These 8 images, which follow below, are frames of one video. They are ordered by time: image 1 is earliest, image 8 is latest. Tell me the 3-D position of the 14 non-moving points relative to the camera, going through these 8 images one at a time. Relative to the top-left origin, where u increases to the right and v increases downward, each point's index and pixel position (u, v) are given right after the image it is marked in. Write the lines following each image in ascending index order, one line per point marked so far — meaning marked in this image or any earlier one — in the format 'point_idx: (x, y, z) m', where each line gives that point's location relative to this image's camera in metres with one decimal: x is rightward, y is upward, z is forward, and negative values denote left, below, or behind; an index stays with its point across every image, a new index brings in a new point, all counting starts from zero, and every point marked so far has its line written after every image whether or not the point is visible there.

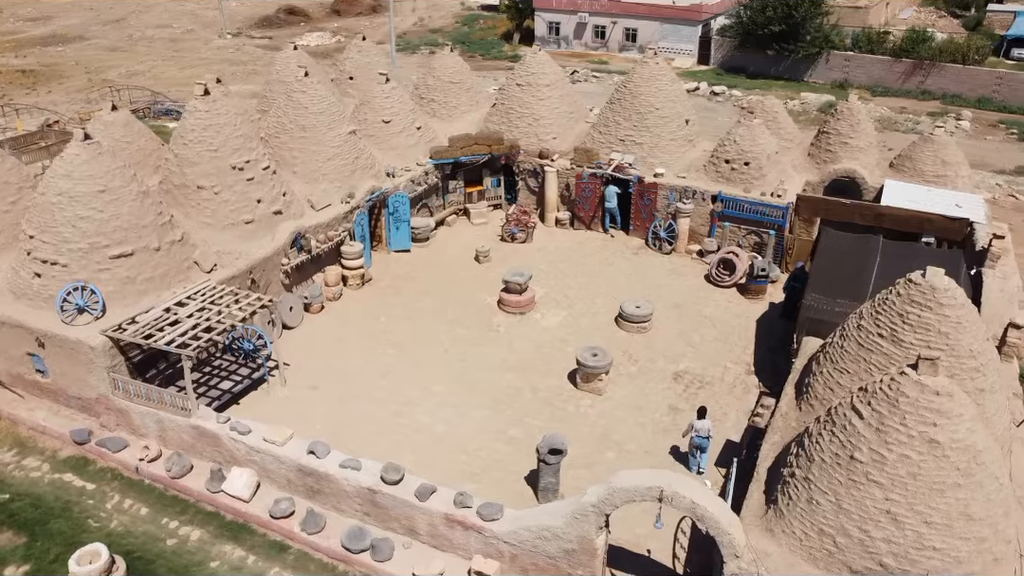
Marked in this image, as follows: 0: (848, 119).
0: (+7.1, +3.6, +16.1) m
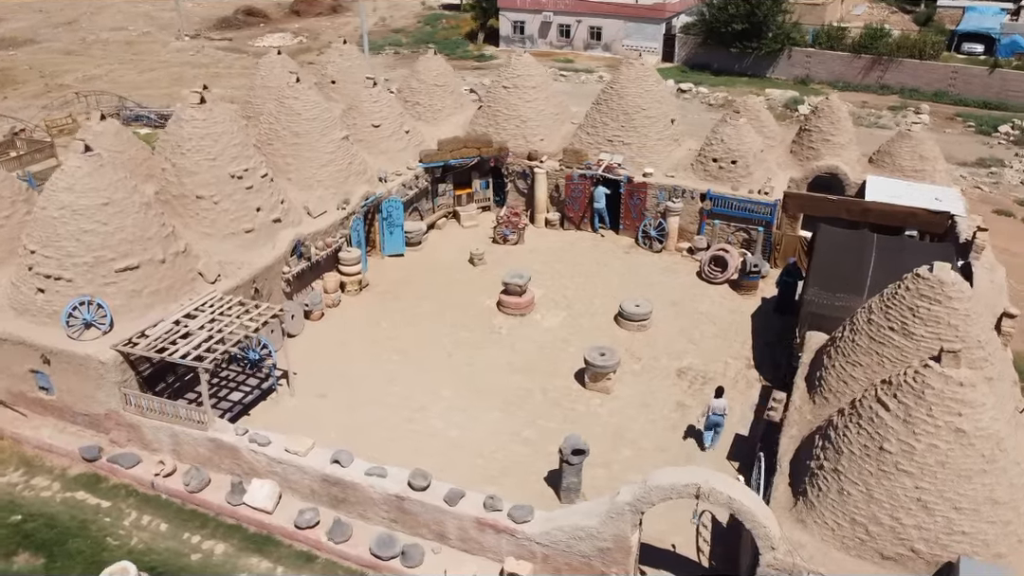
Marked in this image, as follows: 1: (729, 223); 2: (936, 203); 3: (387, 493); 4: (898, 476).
0: (+6.9, +3.7, +16.5) m
1: (+4.6, +1.4, +15.9) m
2: (+8.3, +1.7, +14.9) m
3: (-1.4, -2.3, +8.6) m
4: (+3.5, -1.7, +6.8) m
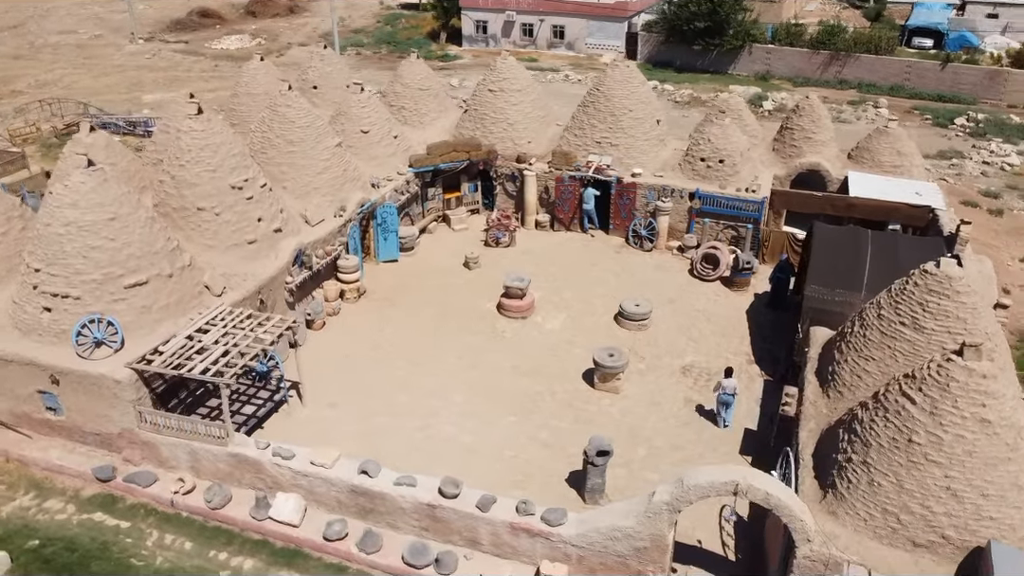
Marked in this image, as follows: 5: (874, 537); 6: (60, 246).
0: (+6.7, +3.9, +17.0) m
1: (+4.4, +1.4, +16.2) m
2: (+8.2, +1.8, +15.4) m
3: (-1.1, -2.4, +8.7) m
4: (+3.9, -1.7, +7.1) m
5: (+3.5, -2.4, +7.3) m
6: (-5.8, +0.5, +9.7) m
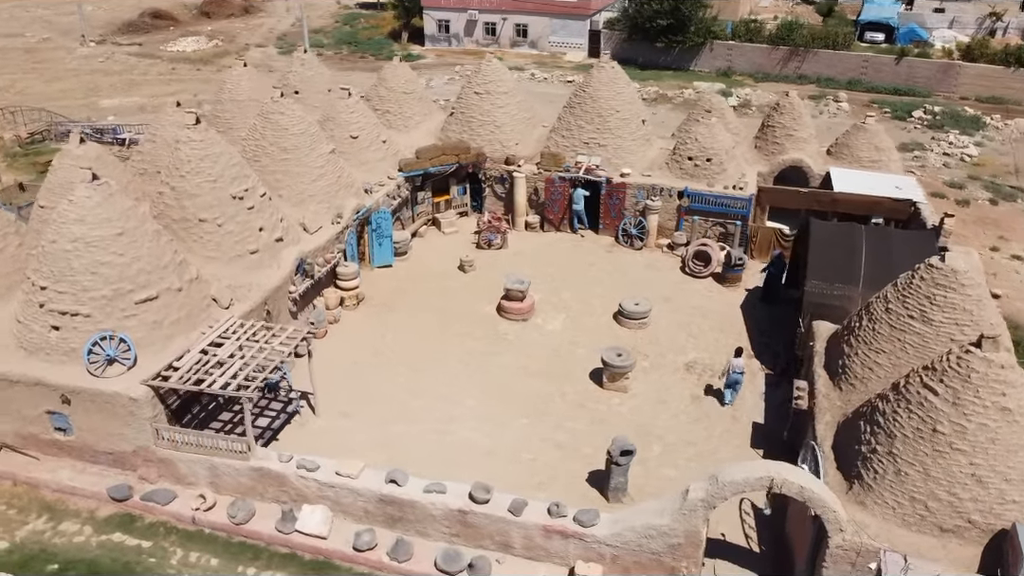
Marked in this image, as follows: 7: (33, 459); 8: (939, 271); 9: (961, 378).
0: (+6.4, +4.0, +17.4) m
1: (+4.2, +1.5, +16.5) m
2: (+8.0, +2.0, +15.9) m
3: (-0.7, -2.5, +8.7) m
4: (+4.3, -1.6, +7.4) m
5: (+3.9, -2.4, +7.6) m
6: (-5.6, +0.3, +9.5) m
7: (-6.4, -2.3, +10.2) m
8: (+5.1, +0.2, +9.0) m
9: (+4.4, -0.9, +7.4) m
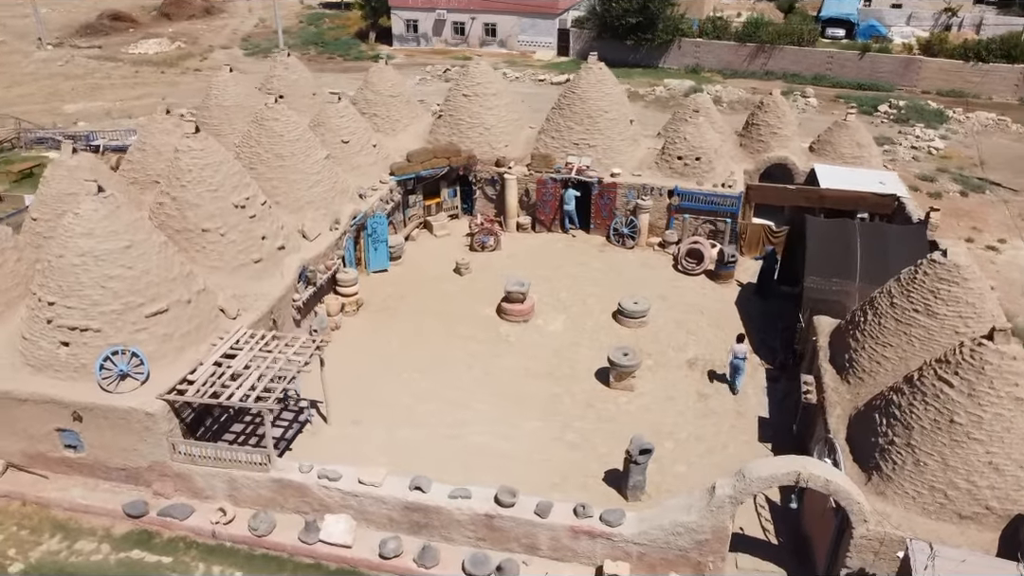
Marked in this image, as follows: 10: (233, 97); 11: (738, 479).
0: (+6.1, +4.1, +17.7) m
1: (+4.1, +1.6, +16.8) m
2: (+7.9, +2.2, +16.3) m
3: (-0.4, -2.6, +8.8) m
4: (+4.6, -1.6, +7.6) m
5: (+4.2, -2.3, +7.9) m
6: (-5.4, +0.1, +9.3) m
7: (-6.2, -2.5, +10.0) m
8: (+5.3, +0.3, +9.3) m
9: (+4.7, -0.8, +7.7) m
10: (-5.9, +4.1, +16.1) m
11: (+2.4, -2.0, +7.9) m
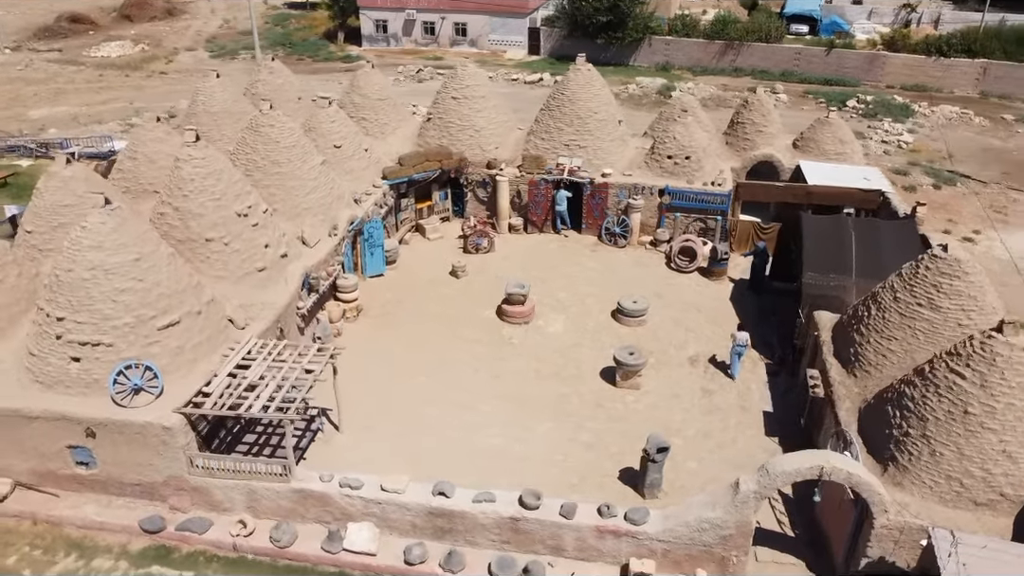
0: (+5.9, +4.2, +18.0) m
1: (+3.9, +1.7, +17.0) m
2: (+7.8, +2.3, +16.7) m
3: (-0.1, -2.7, +8.8) m
4: (+4.9, -1.5, +7.9) m
5: (+4.6, -2.3, +8.1) m
6: (-5.2, 0.0, +9.2) m
7: (-5.9, -2.7, +9.8) m
8: (+5.5, +0.3, +9.6) m
9: (+5.0, -0.8, +7.9) m
10: (-6.1, +3.9, +15.9) m
11: (+2.7, -2.0, +8.1) m
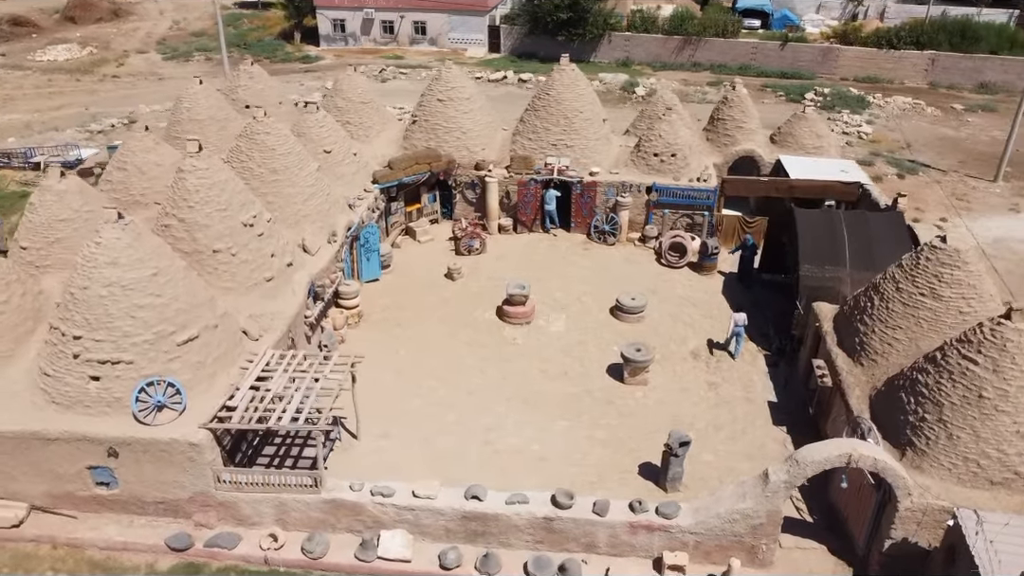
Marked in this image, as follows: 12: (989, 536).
0: (+5.5, +4.4, +18.5) m
1: (+3.7, +1.8, +17.3) m
2: (+7.5, +2.6, +17.2) m
3: (+0.3, -2.7, +9.0) m
4: (+5.3, -1.4, +8.3) m
5: (+5.0, -2.2, +8.5) m
6: (-4.8, -0.2, +9.0) m
7: (-5.6, -2.9, +9.6) m
8: (+5.7, +0.5, +10.1) m
9: (+5.3, -0.7, +8.3) m
10: (-6.3, +3.7, +15.6) m
11: (+3.1, -2.0, +8.4) m
12: (+4.8, -2.5, +7.6) m
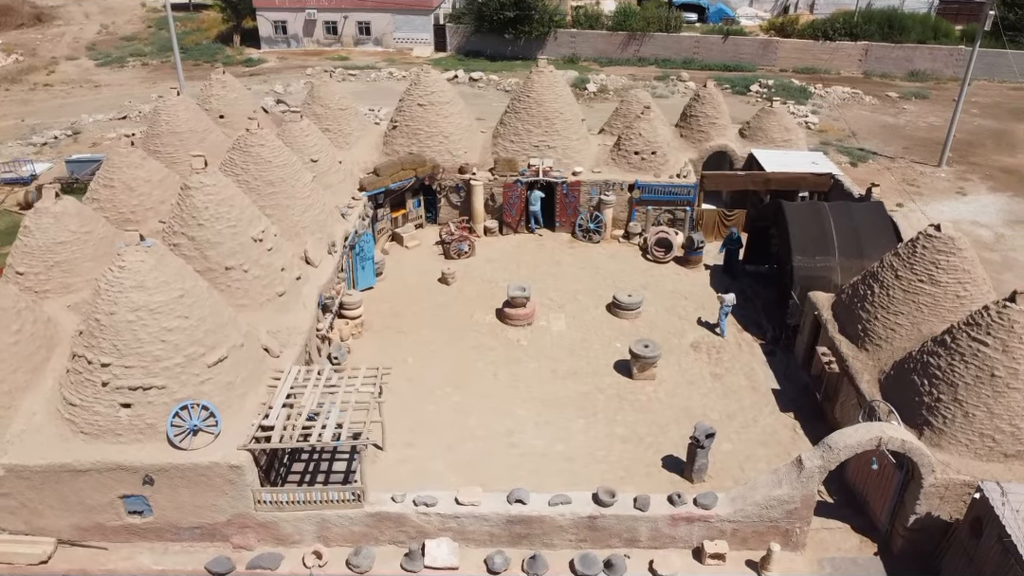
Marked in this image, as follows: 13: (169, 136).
0: (+5.0, +4.6, +19.0) m
1: (+3.4, +1.9, +17.8) m
2: (+7.2, +2.9, +17.9) m
3: (+0.8, -2.8, +9.2) m
4: (+5.8, -1.2, +8.9) m
5: (+5.5, -2.0, +9.1) m
6: (-4.4, -0.5, +8.8) m
7: (-5.1, -3.2, +9.3) m
8: (+6.0, +0.7, +10.7) m
9: (+5.8, -0.5, +8.9) m
10: (-6.5, +3.3, +15.3) m
11: (+3.6, -1.9, +8.8) m
12: (+5.4, -2.3, +8.1) m
13: (-6.8, +3.0, +15.2) m
